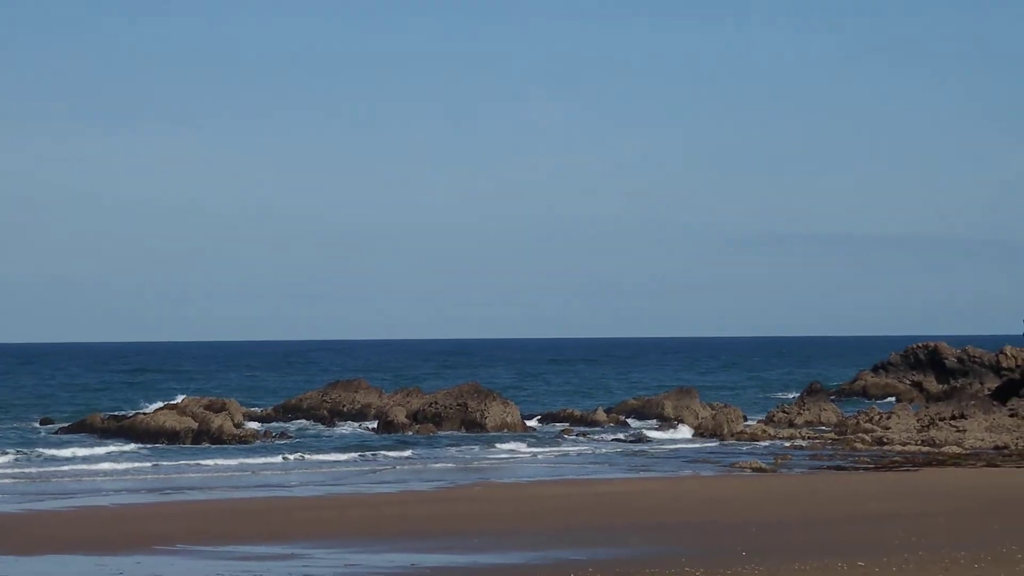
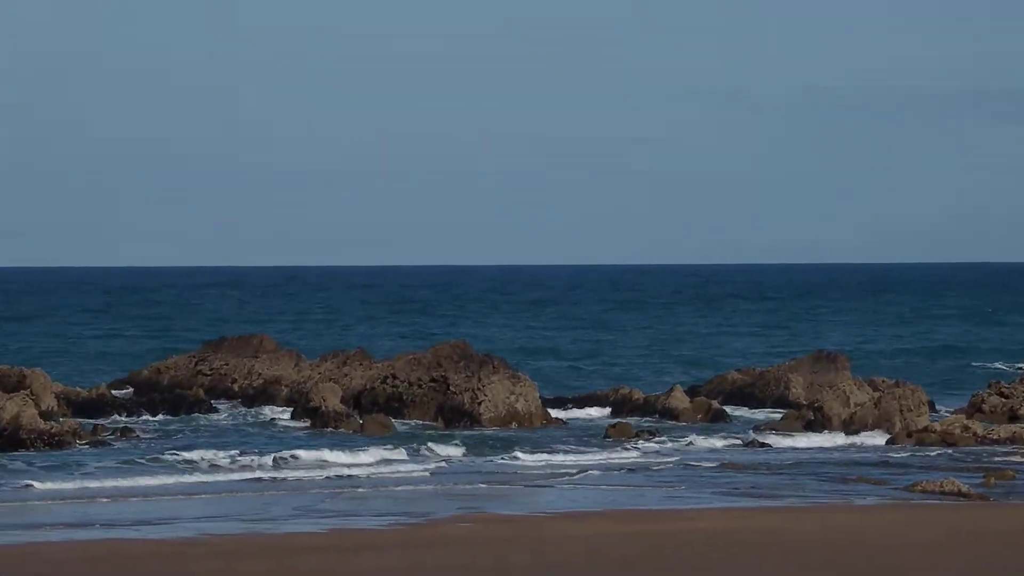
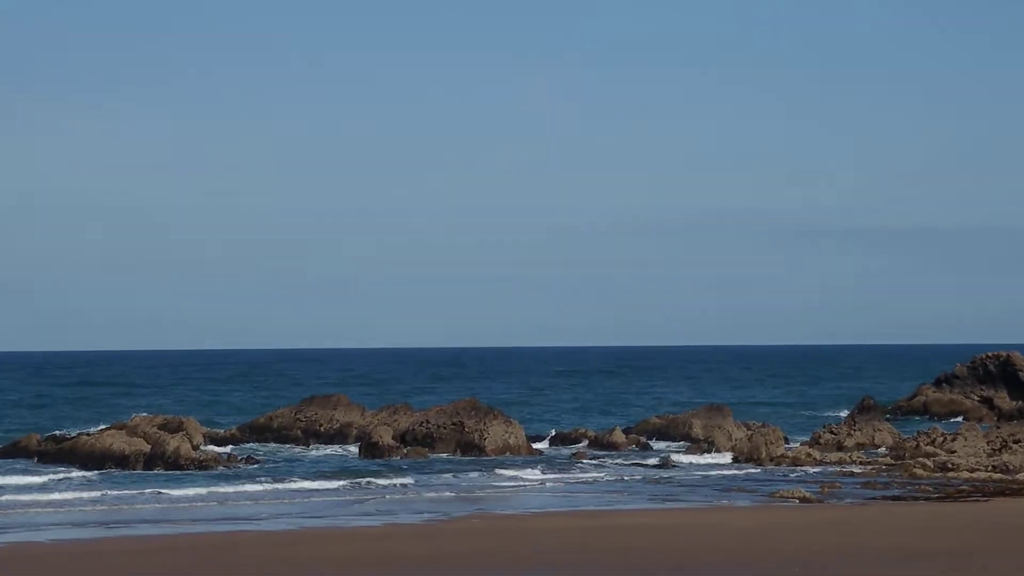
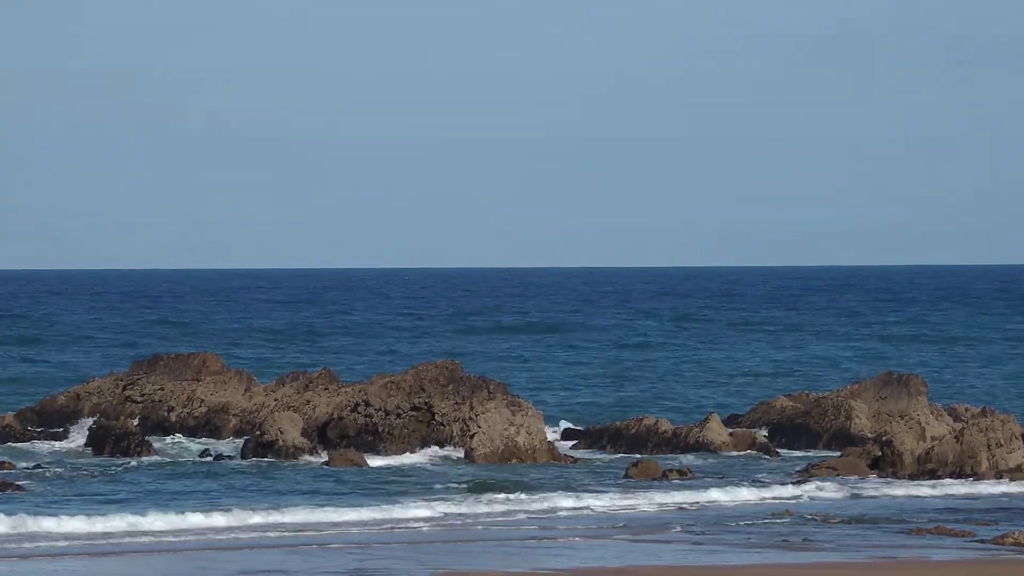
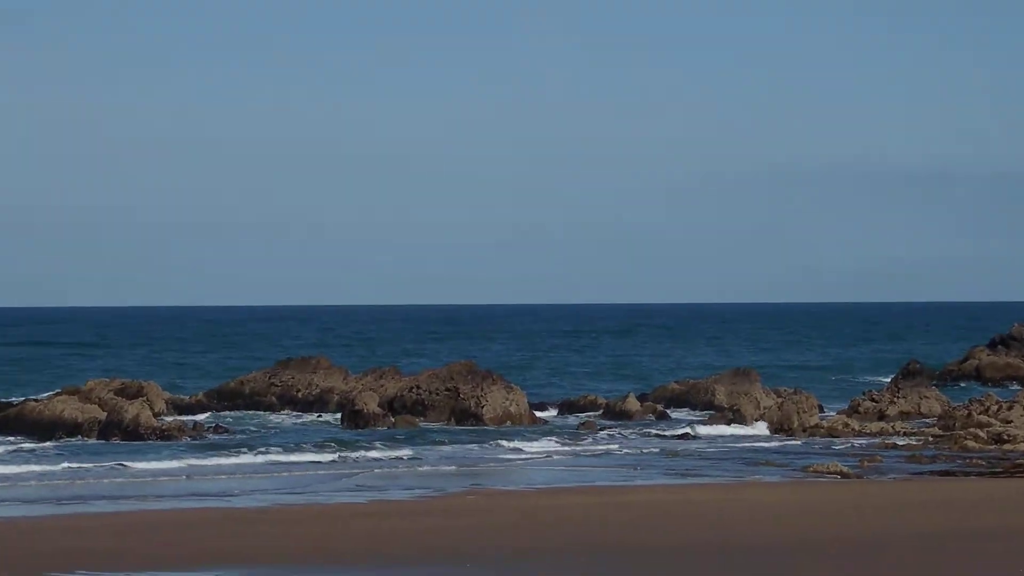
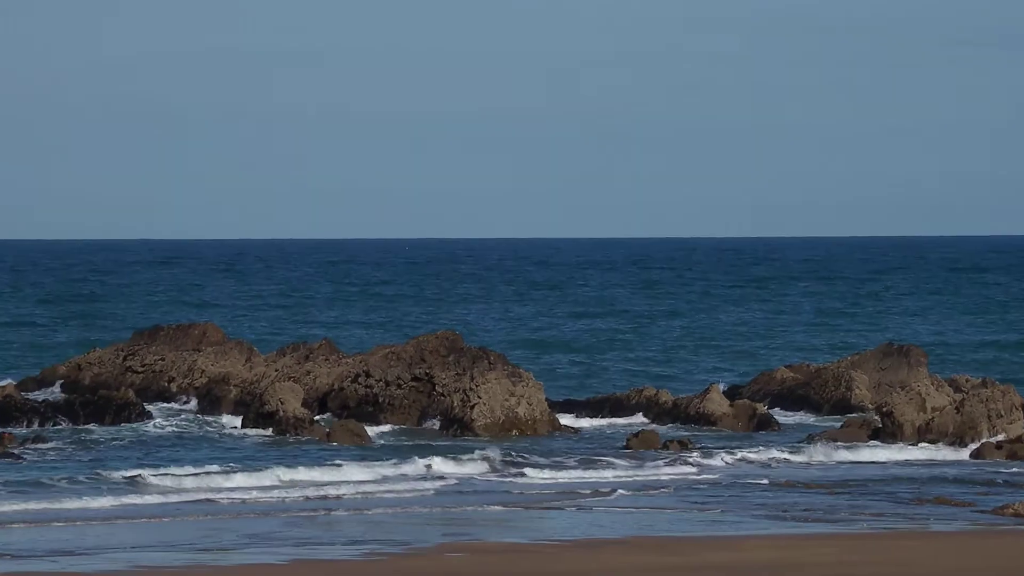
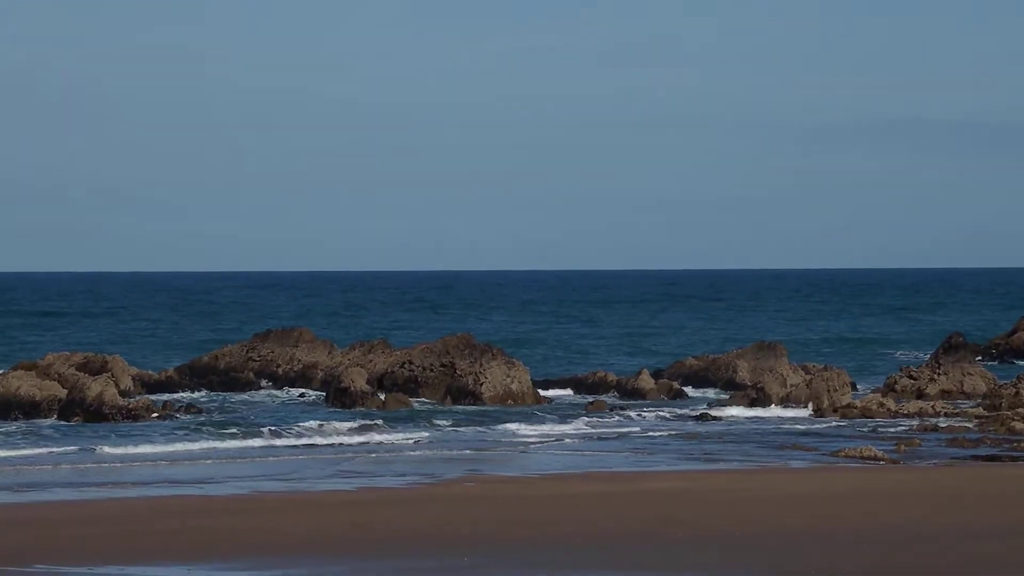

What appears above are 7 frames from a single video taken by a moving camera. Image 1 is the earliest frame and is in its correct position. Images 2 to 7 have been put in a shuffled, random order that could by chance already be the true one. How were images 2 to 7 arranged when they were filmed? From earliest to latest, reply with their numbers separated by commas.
3, 5, 7, 2, 6, 4
